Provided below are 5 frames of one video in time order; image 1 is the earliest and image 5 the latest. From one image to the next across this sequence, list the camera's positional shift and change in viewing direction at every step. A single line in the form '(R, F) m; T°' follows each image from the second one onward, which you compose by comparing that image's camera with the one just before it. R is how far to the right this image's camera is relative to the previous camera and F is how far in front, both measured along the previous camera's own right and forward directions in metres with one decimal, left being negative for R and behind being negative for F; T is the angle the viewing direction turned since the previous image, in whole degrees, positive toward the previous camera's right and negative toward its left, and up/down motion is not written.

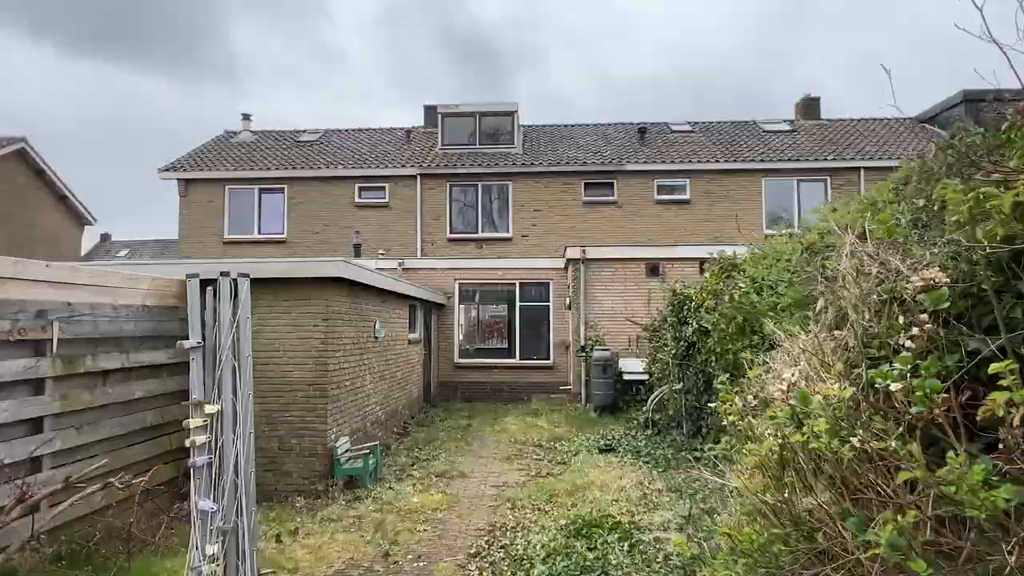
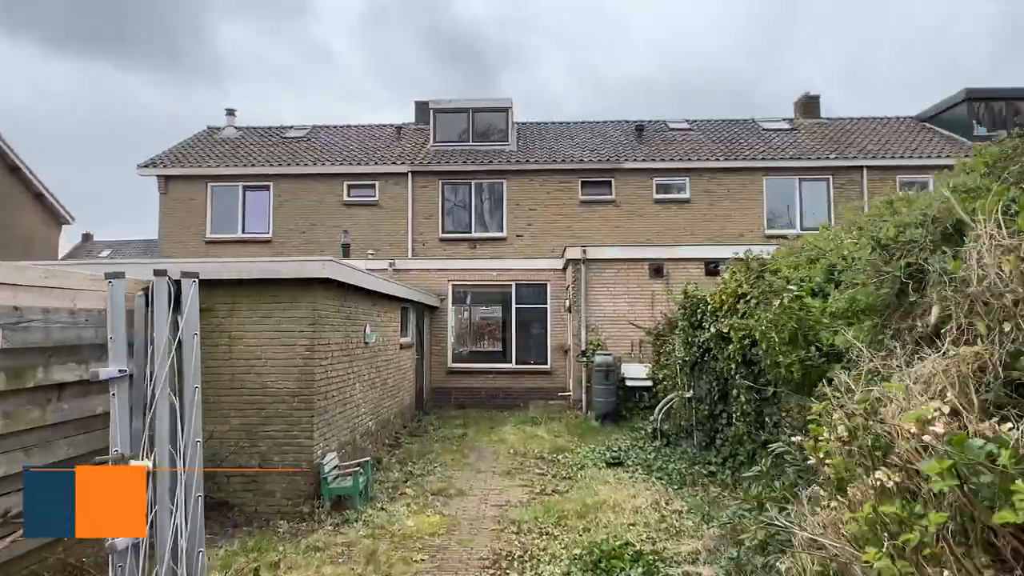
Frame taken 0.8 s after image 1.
(-0.1, +0.5) m; +1°
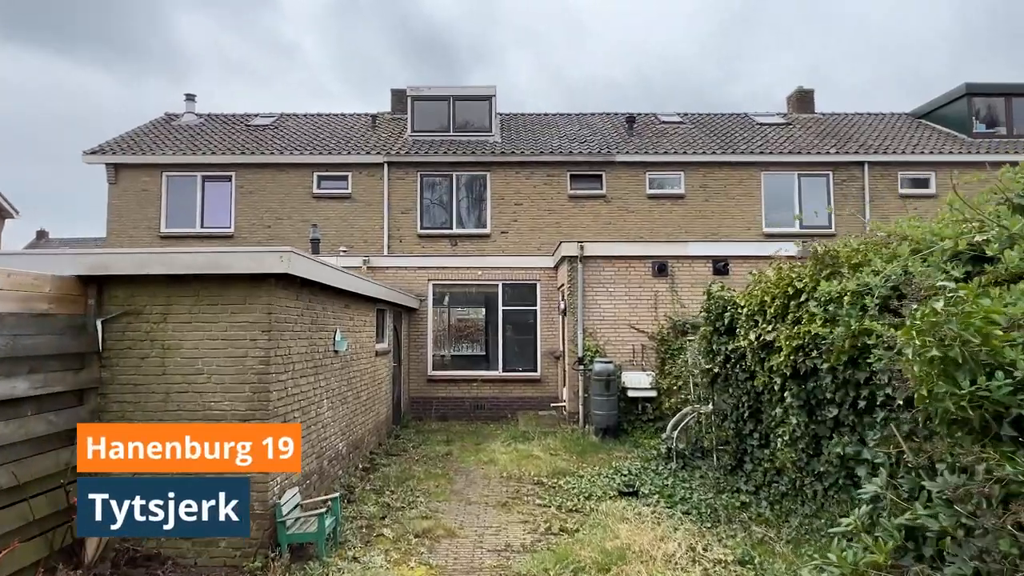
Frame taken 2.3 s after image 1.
(-0.2, +1.1) m; +2°
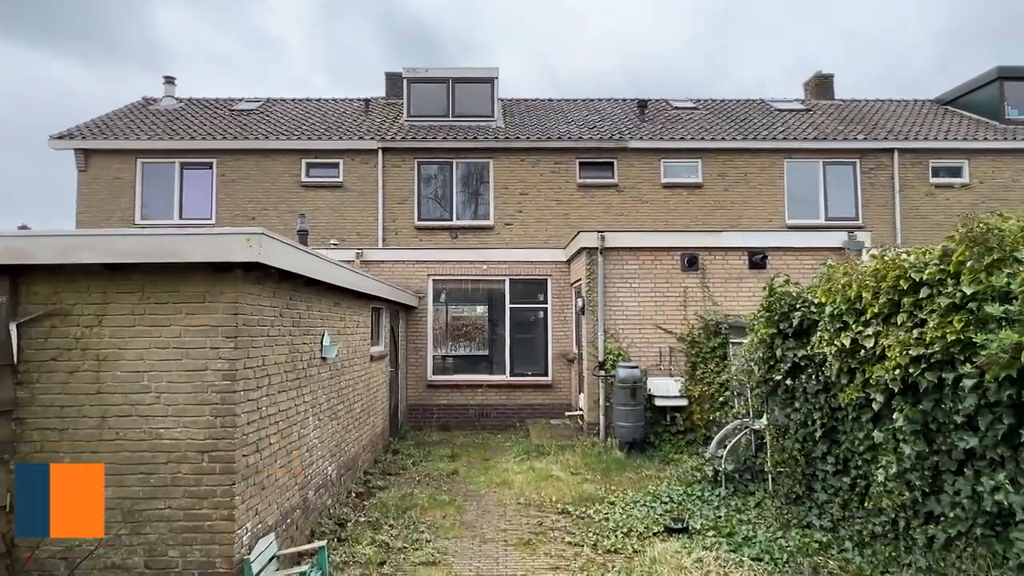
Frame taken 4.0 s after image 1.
(-0.3, +1.1) m; +1°
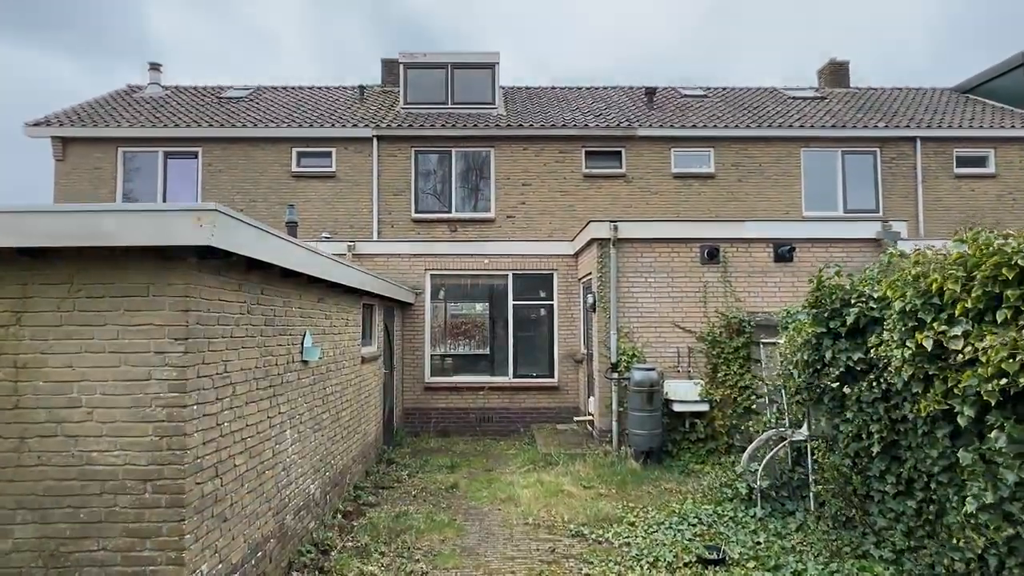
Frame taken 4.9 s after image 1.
(-0.1, +0.7) m; 0°
